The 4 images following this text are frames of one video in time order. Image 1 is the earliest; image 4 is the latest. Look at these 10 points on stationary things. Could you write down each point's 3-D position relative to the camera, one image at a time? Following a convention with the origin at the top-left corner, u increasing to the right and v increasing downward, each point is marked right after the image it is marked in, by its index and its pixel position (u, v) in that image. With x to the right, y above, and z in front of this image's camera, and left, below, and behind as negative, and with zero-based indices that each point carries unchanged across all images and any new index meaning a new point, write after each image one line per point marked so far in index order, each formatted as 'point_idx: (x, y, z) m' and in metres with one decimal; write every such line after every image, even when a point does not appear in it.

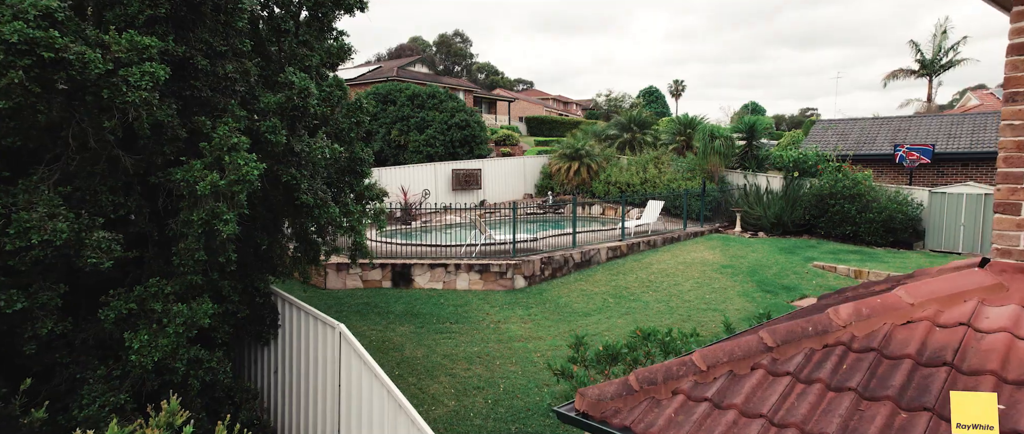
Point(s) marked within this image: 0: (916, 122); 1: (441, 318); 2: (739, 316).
0: (+11.7, +2.8, +16.7) m
1: (-1.1, -1.5, +8.6) m
2: (+3.5, -1.5, +8.8) m
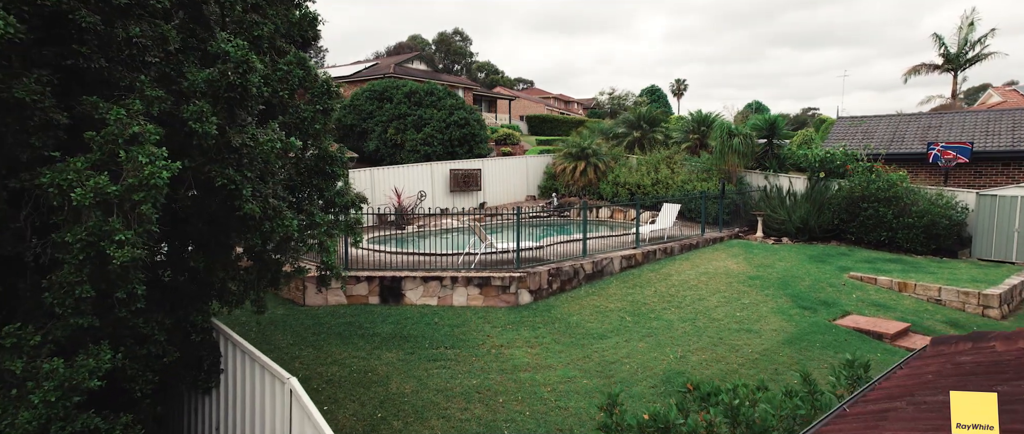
0: (+11.8, +2.7, +15.6) m
1: (-1.0, -1.6, +7.4) m
2: (+3.5, -1.6, +7.7) m
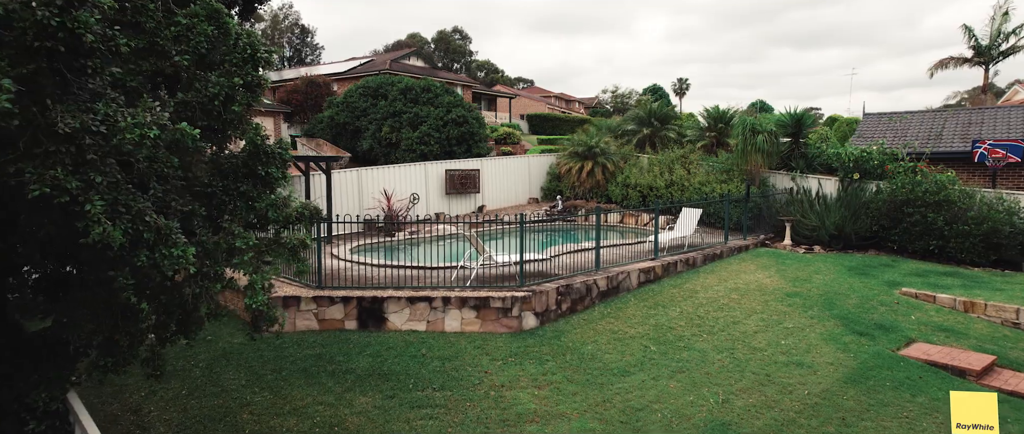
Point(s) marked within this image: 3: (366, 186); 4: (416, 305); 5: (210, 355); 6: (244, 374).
0: (+11.8, +2.5, +14.2) m
1: (-1.0, -1.7, +6.1) m
2: (+3.6, -1.7, +6.3) m
3: (-3.5, +0.7, +13.9) m
4: (-1.2, -1.1, +7.5) m
5: (-3.4, -1.6, +6.6) m
6: (-2.8, -1.7, +6.1) m
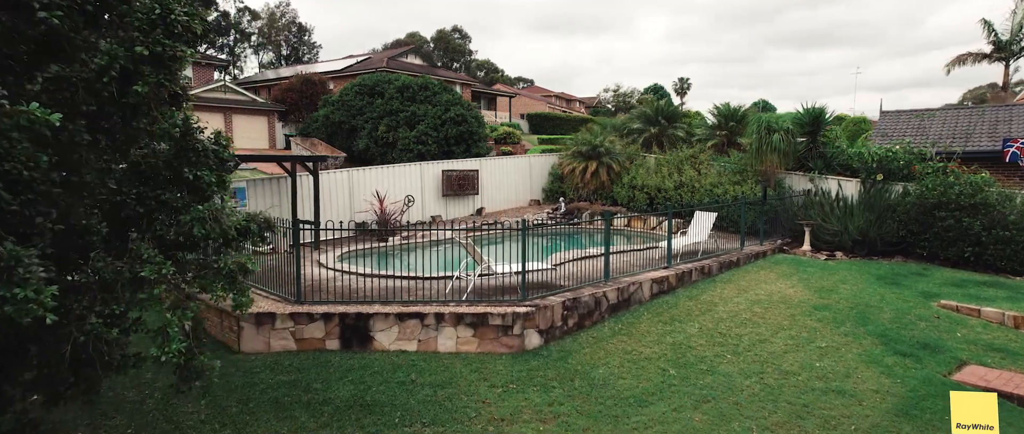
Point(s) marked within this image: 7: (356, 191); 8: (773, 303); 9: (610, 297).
0: (+11.8, +2.4, +13.4) m
1: (-0.9, -1.8, +5.3) m
2: (+3.6, -1.8, +5.5) m
3: (-3.5, +0.7, +13.1) m
4: (-1.2, -1.2, +6.7) m
5: (-3.4, -1.6, +5.8) m
6: (-2.8, -1.7, +5.3) m
7: (-3.5, +0.6, +13.0) m
8: (+3.8, -1.2, +8.4) m
9: (+1.3, -1.1, +7.9) m
